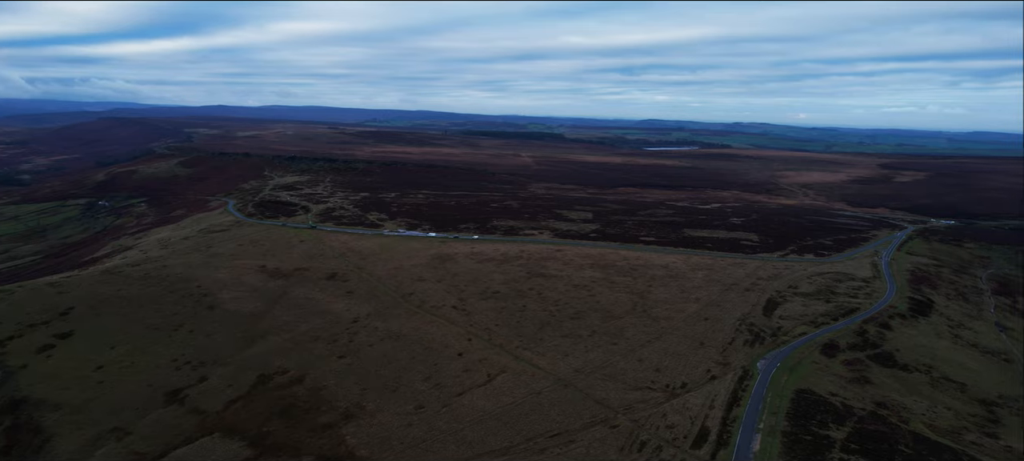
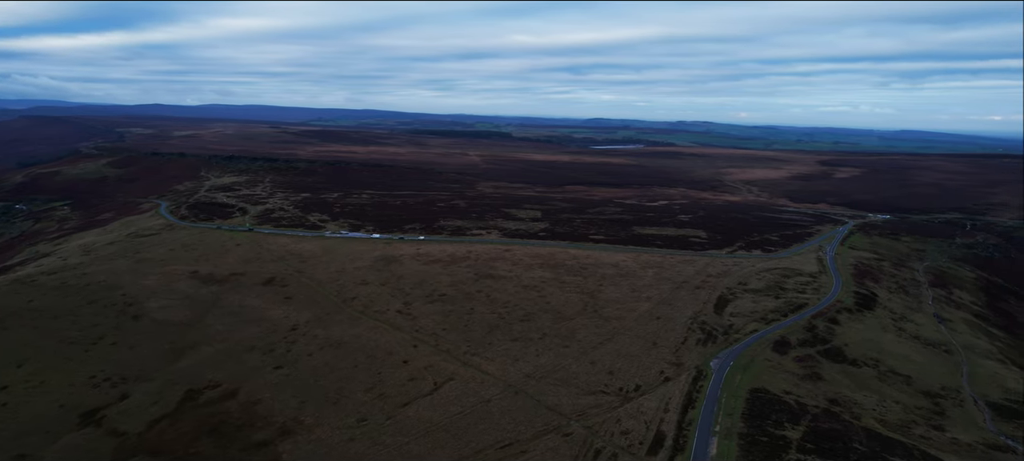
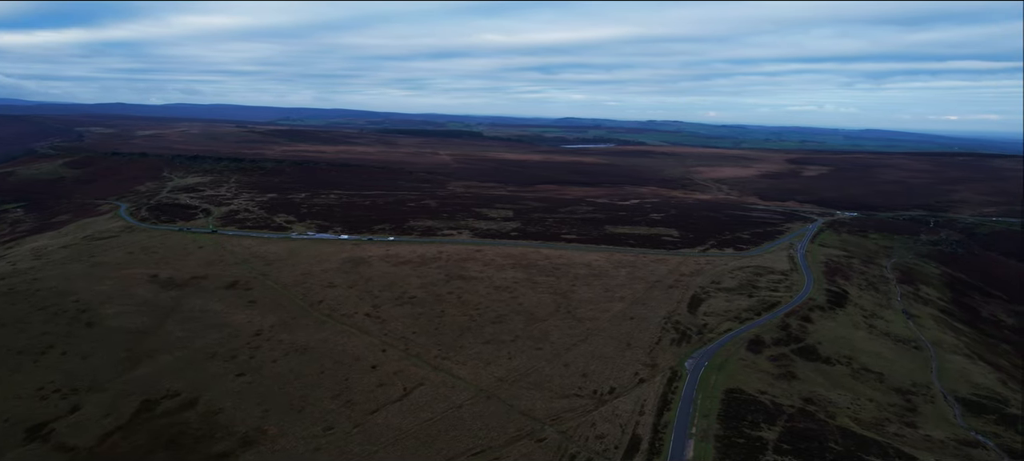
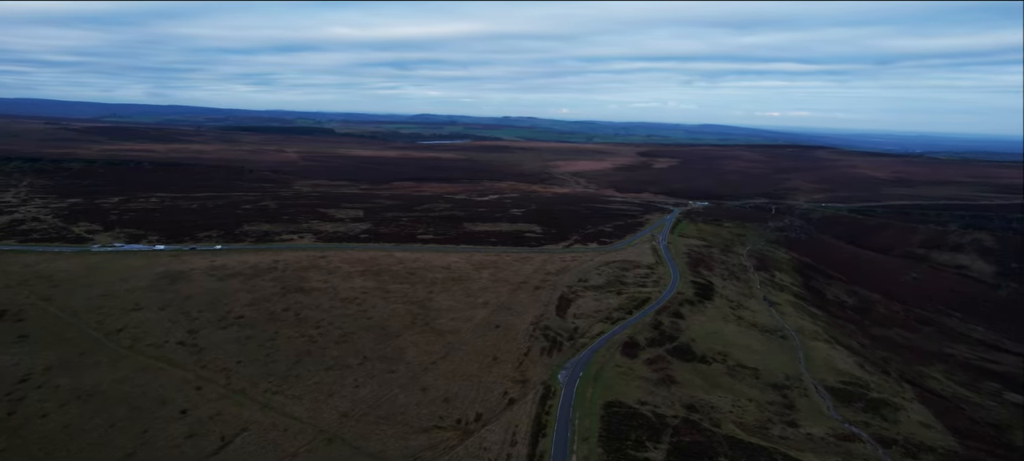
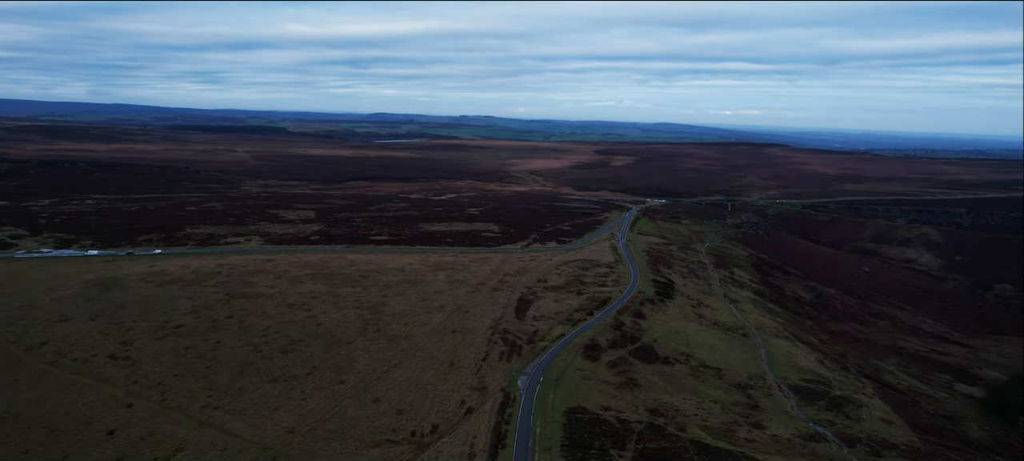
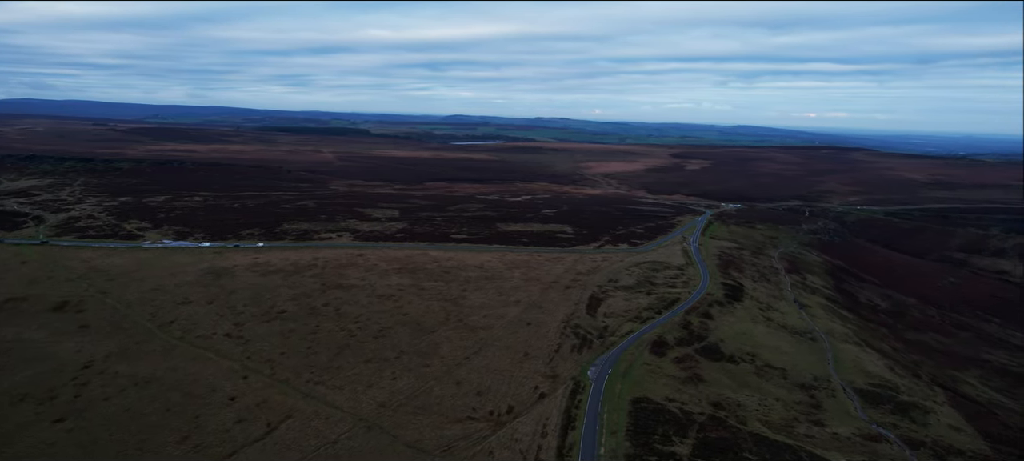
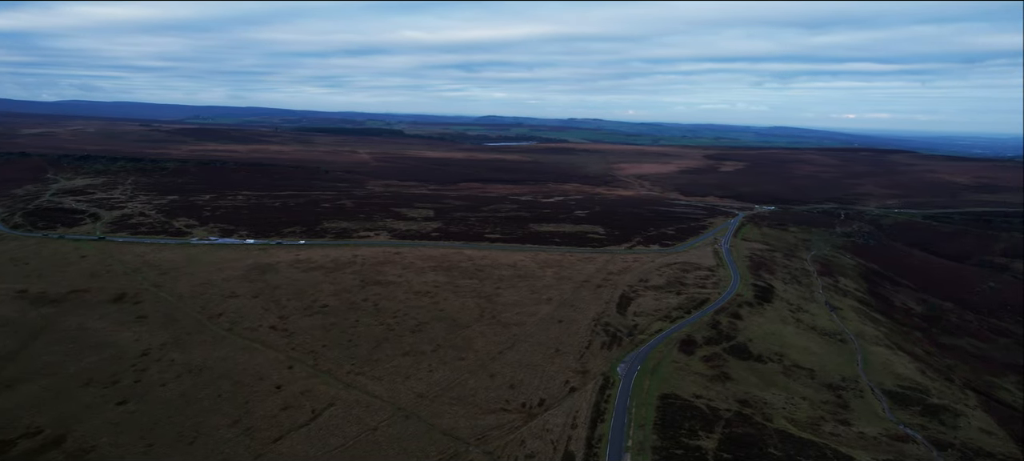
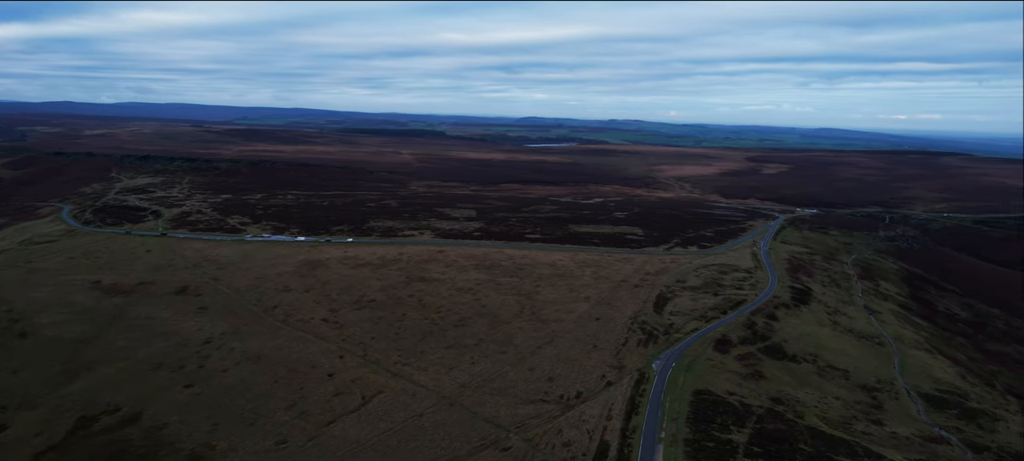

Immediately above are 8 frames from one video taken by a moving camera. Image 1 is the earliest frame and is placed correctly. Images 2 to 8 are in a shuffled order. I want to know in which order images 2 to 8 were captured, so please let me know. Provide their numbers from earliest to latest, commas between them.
2, 3, 8, 7, 6, 4, 5
